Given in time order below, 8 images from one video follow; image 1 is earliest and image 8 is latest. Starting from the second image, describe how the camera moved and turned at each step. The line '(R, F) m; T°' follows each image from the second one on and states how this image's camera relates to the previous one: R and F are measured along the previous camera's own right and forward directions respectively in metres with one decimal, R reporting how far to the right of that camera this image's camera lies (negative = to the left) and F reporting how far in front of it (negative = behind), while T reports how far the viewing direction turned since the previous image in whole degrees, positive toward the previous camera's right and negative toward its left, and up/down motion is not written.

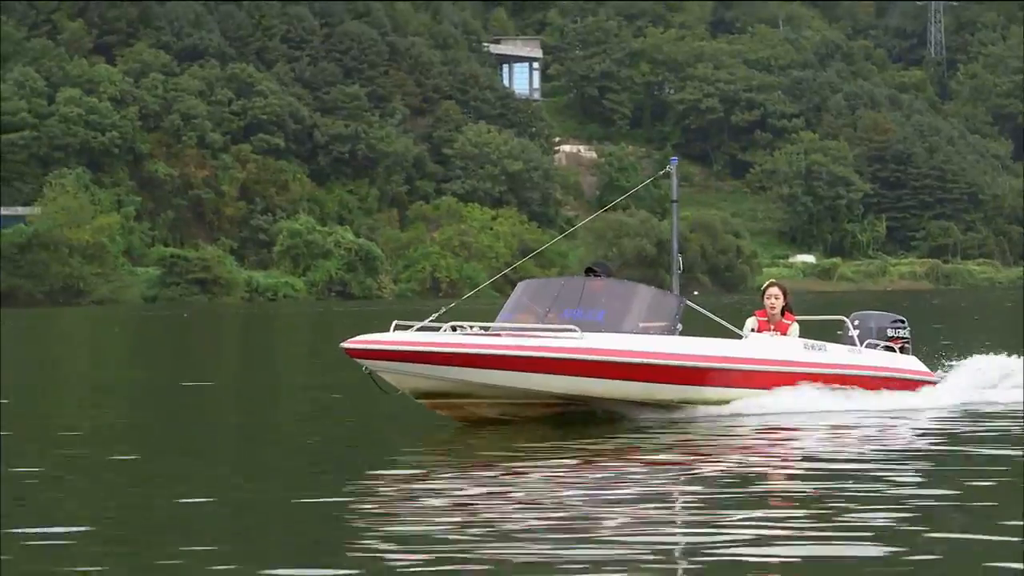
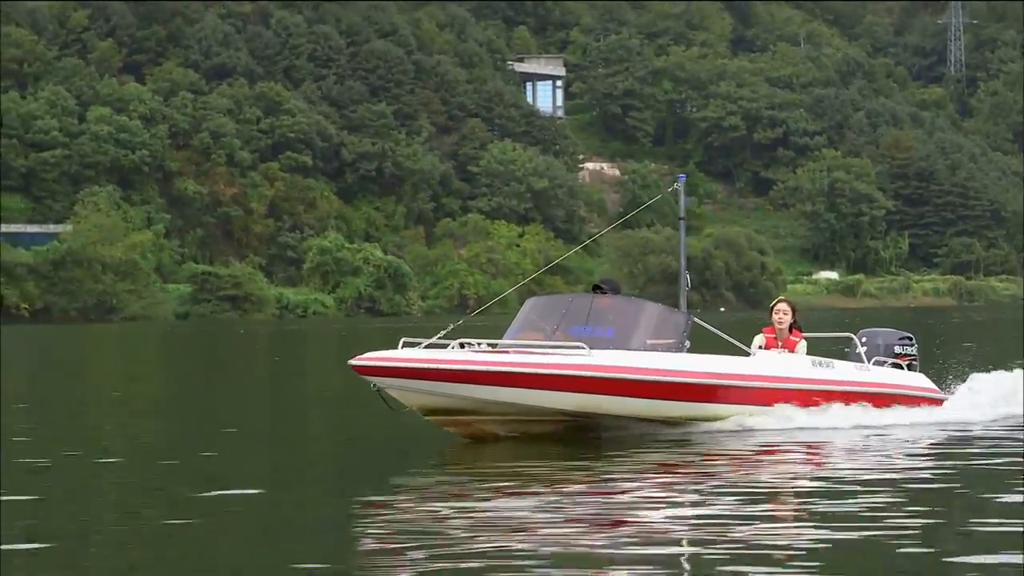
(-0.5, -0.6) m; 0°
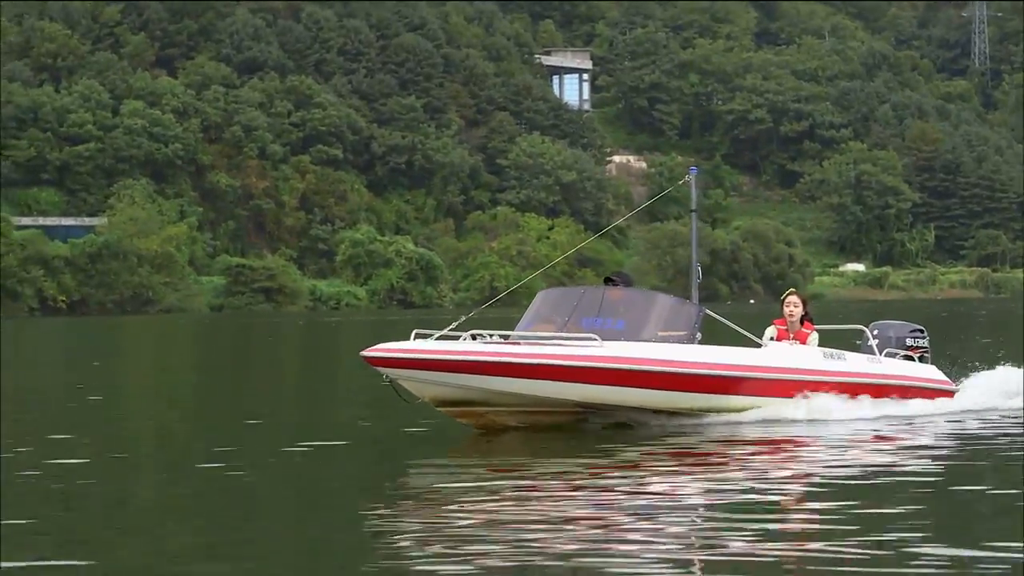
(-0.5, -0.5) m; 0°
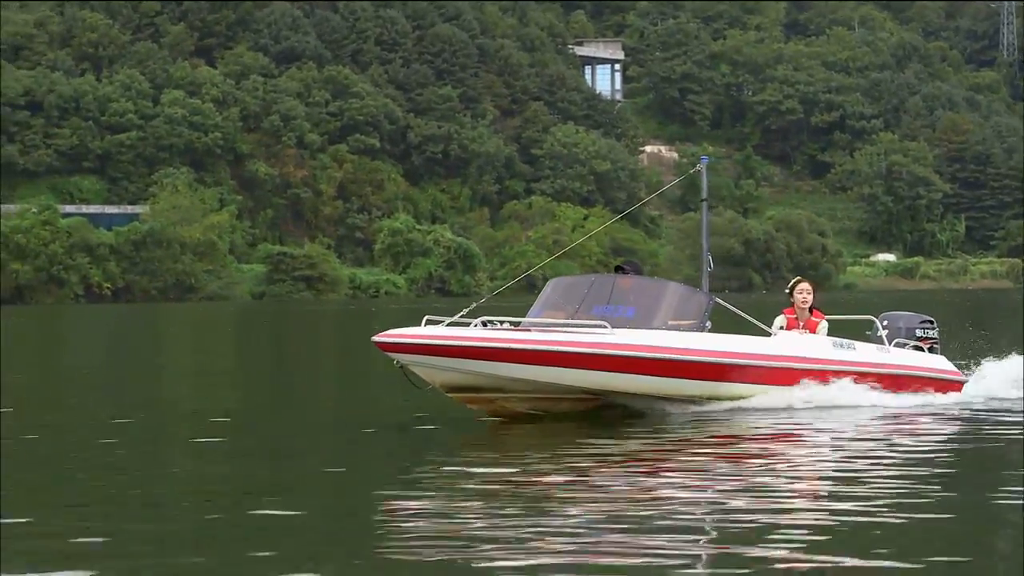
(-0.8, -0.7) m; 0°
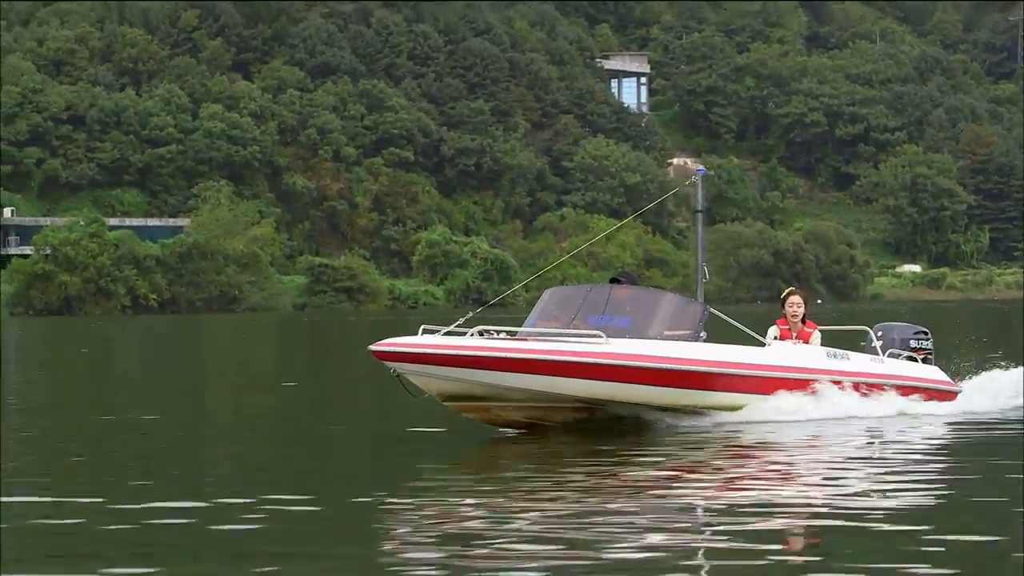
(-1.2, -1.1) m; 0°
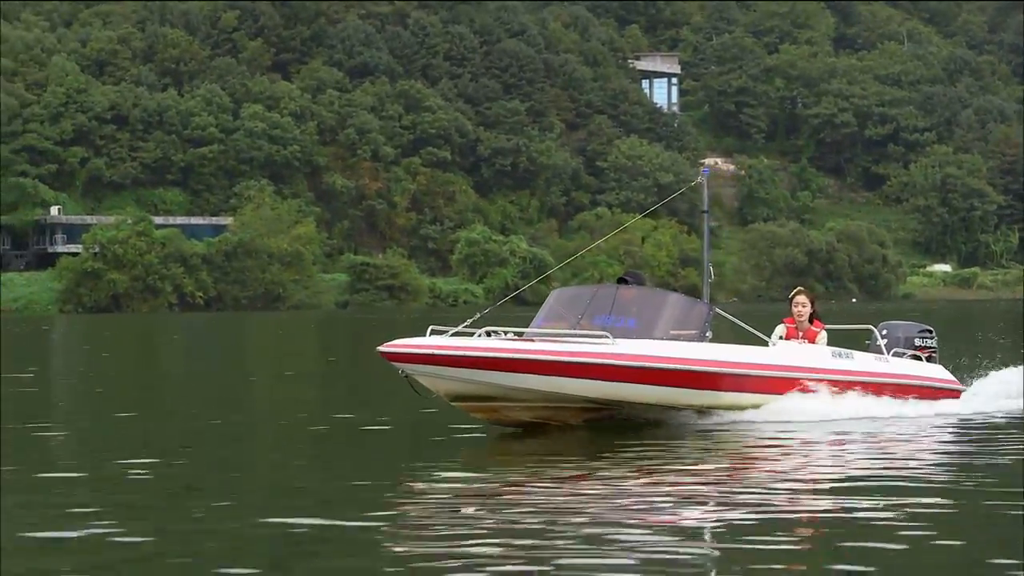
(-1.0, -0.9) m; 0°
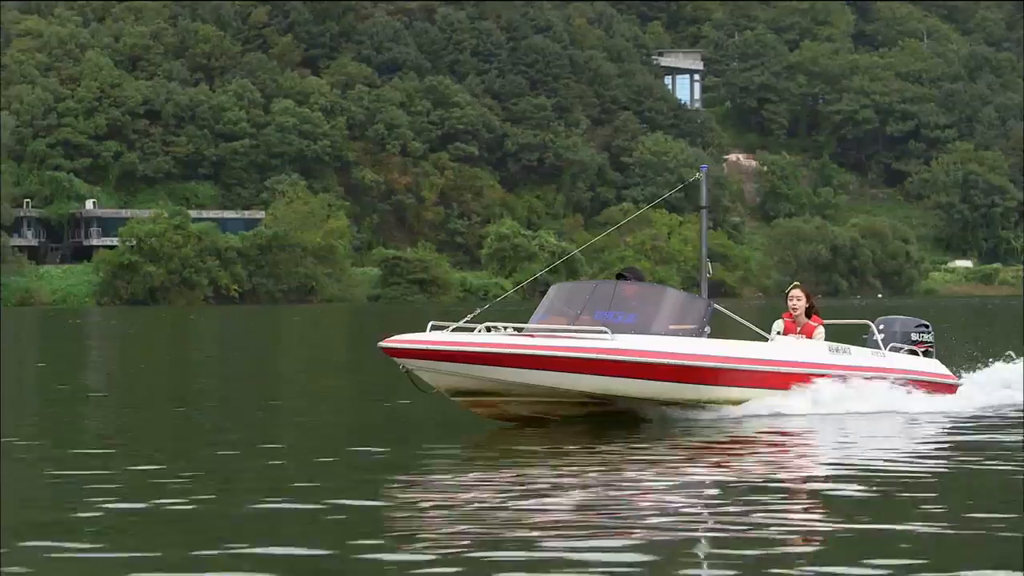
(-0.8, -0.8) m; 0°
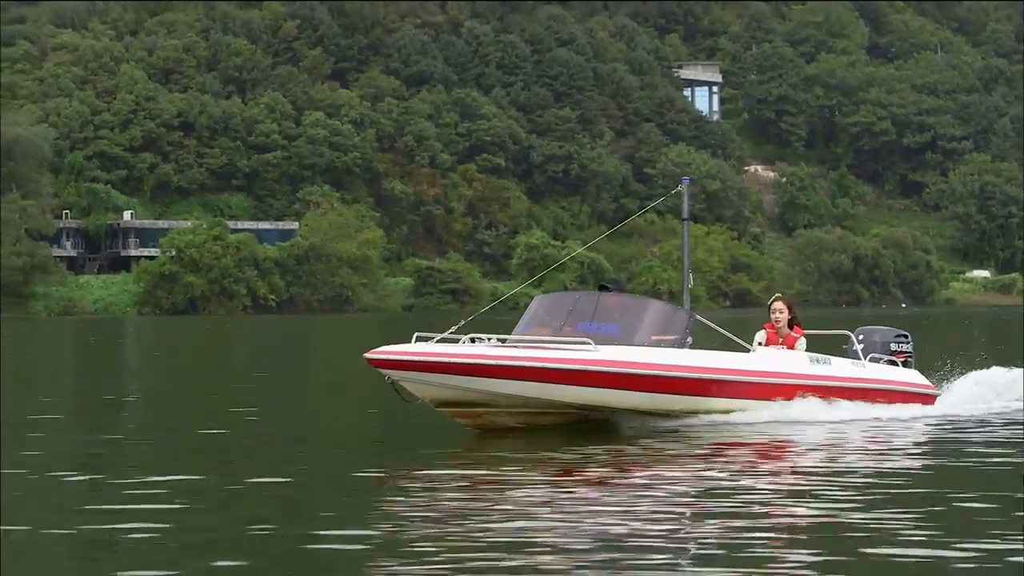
(-1.3, -1.1) m; 0°
